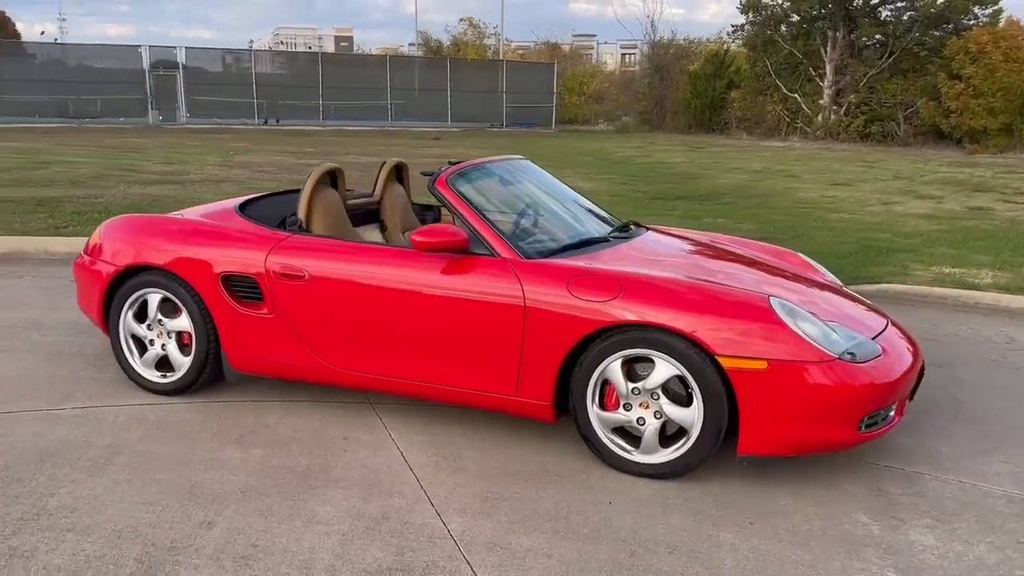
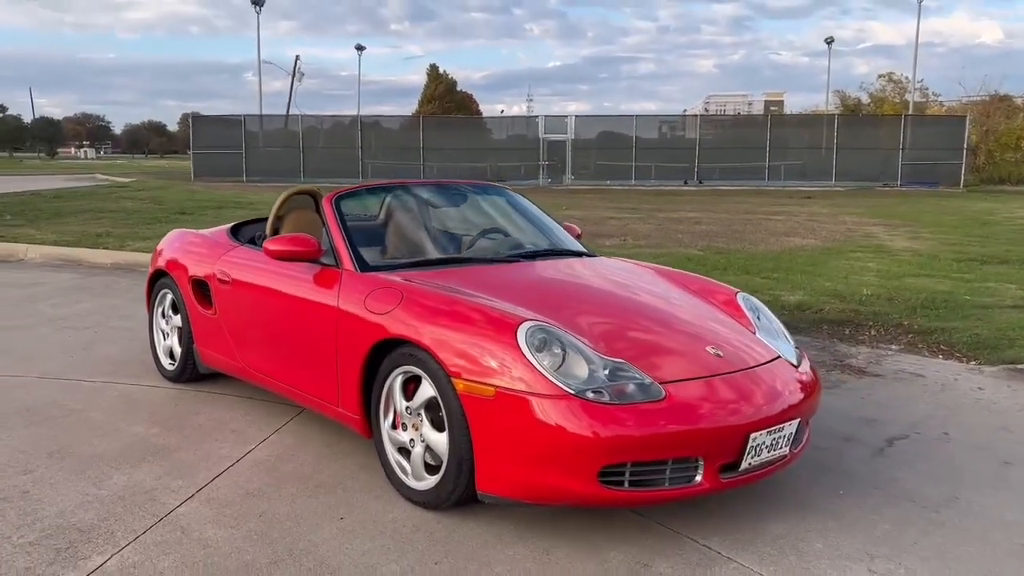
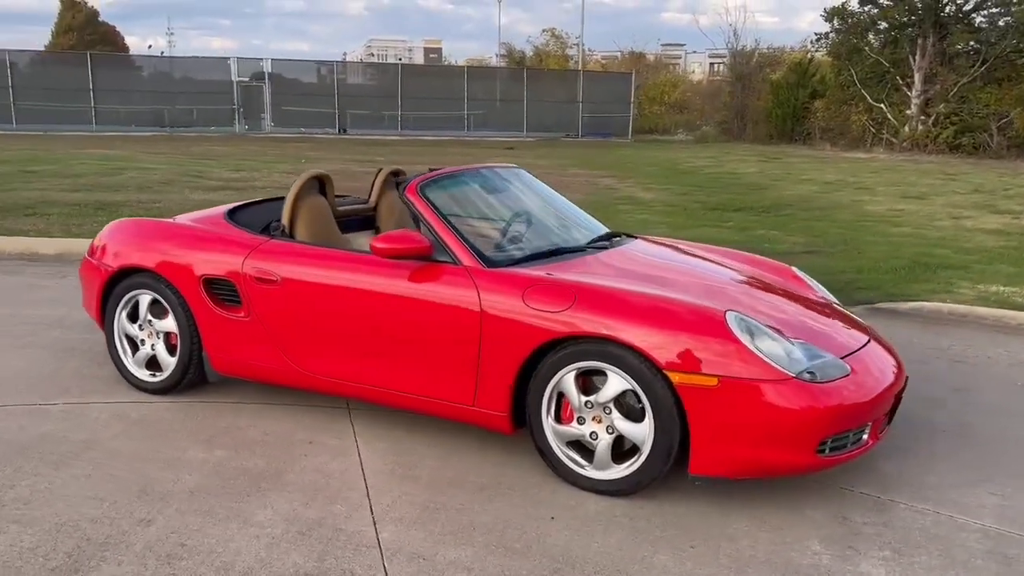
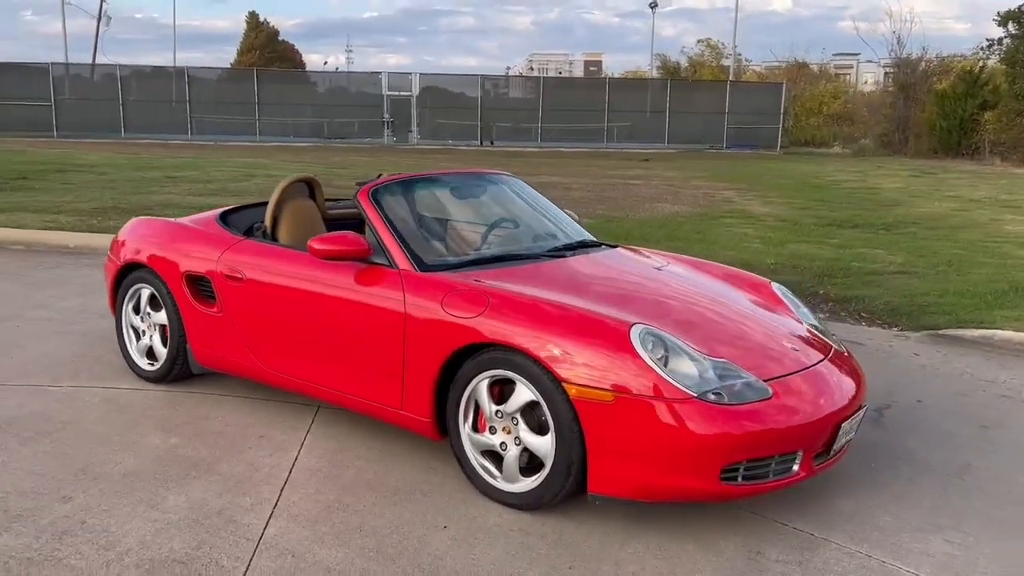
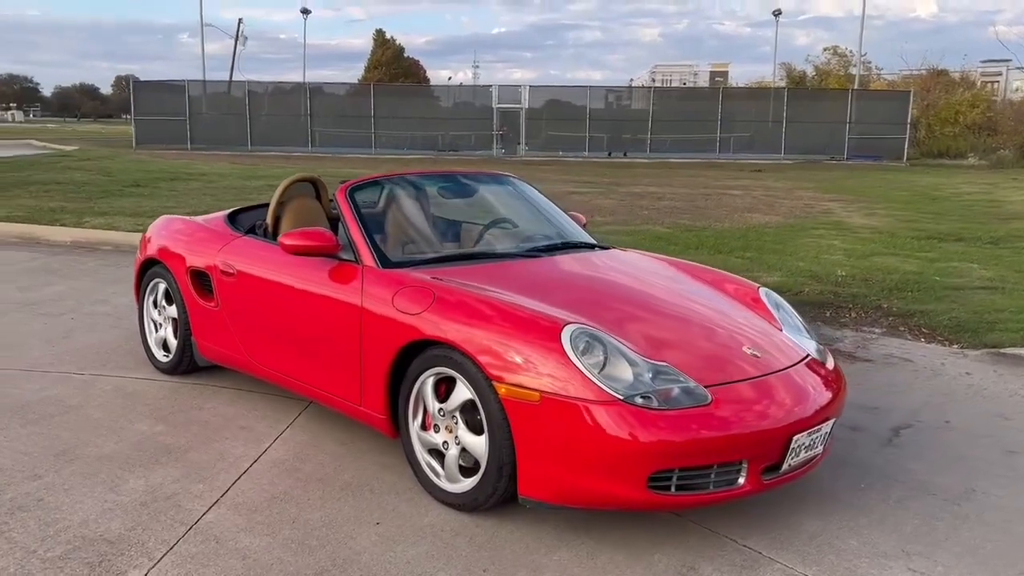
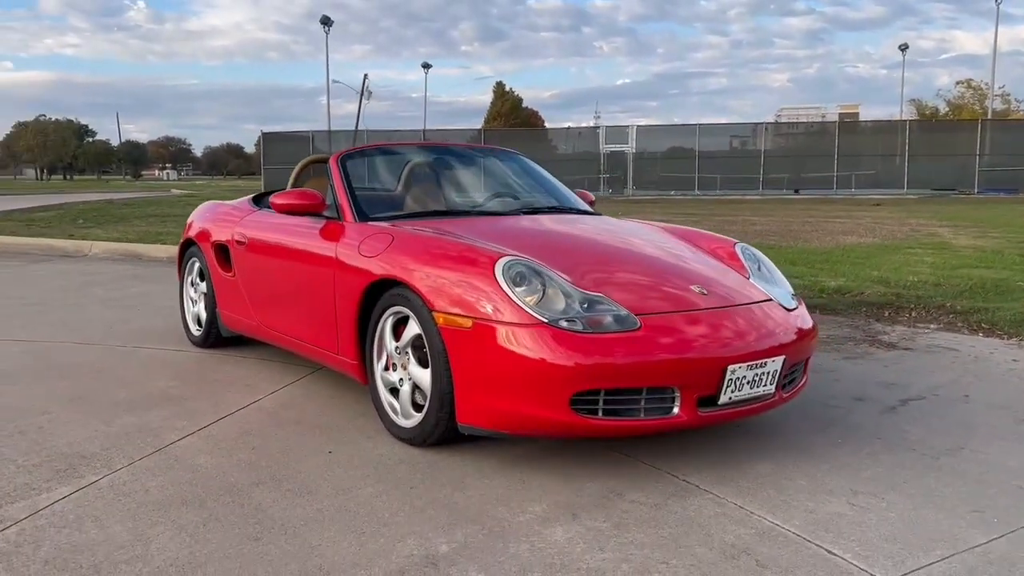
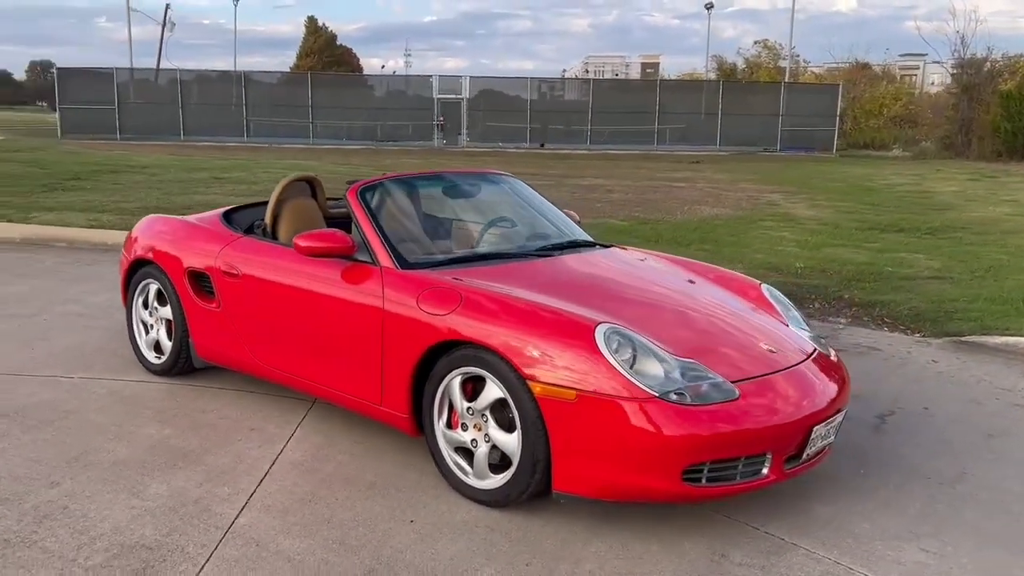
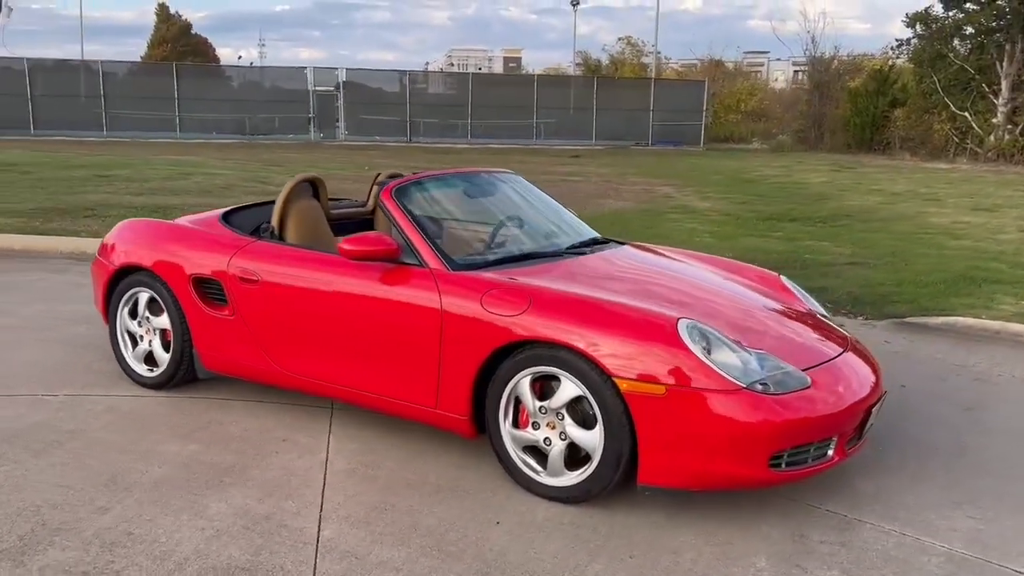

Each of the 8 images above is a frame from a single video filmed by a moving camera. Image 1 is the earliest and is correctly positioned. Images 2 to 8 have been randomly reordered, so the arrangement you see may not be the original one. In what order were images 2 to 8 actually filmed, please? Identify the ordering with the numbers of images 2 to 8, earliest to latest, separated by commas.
3, 8, 4, 7, 5, 2, 6
